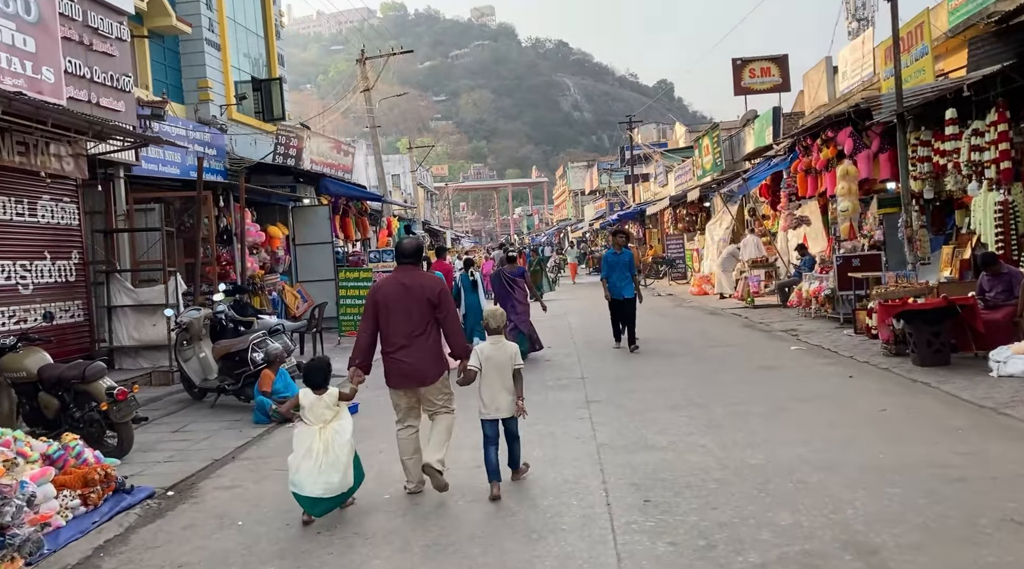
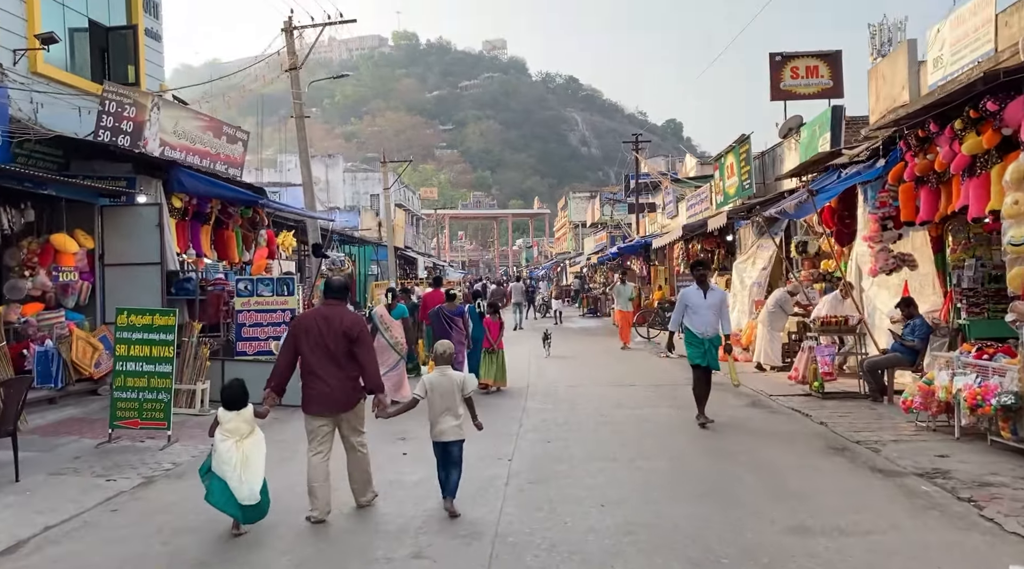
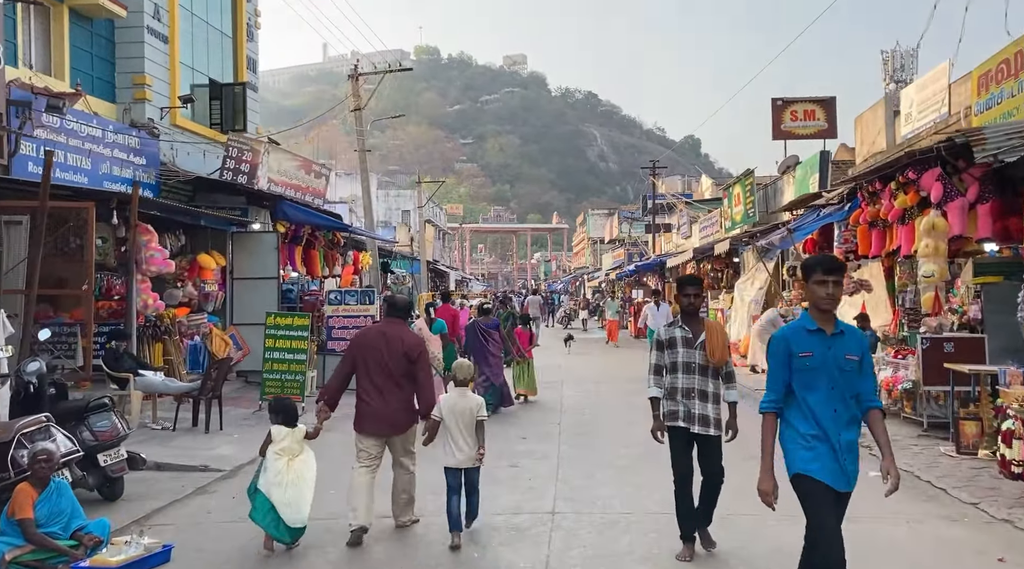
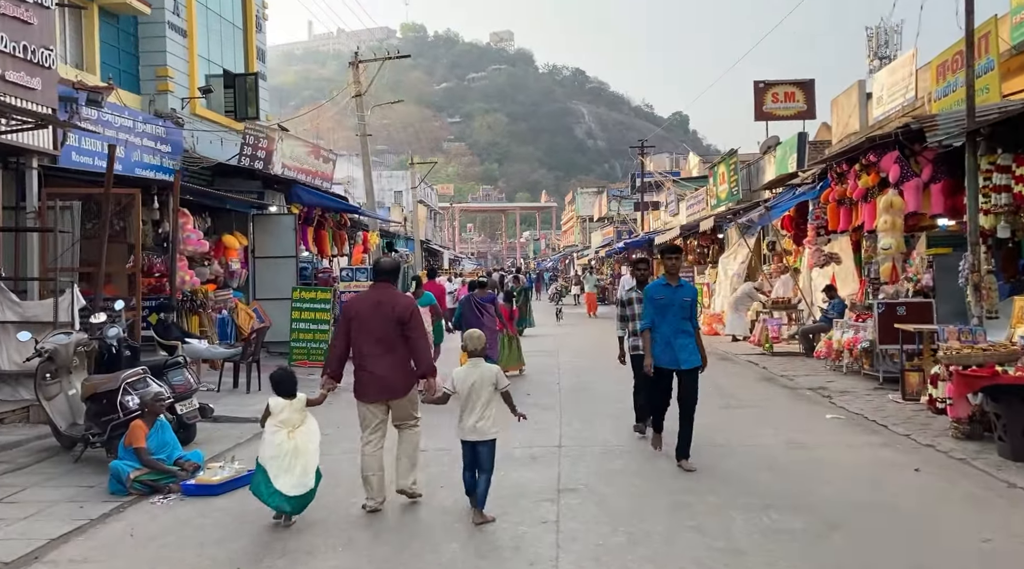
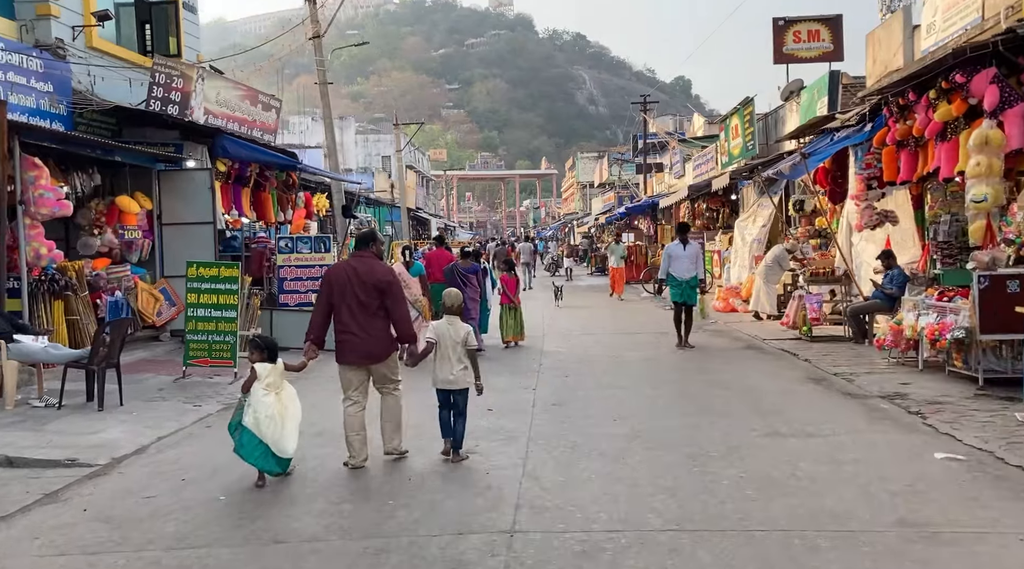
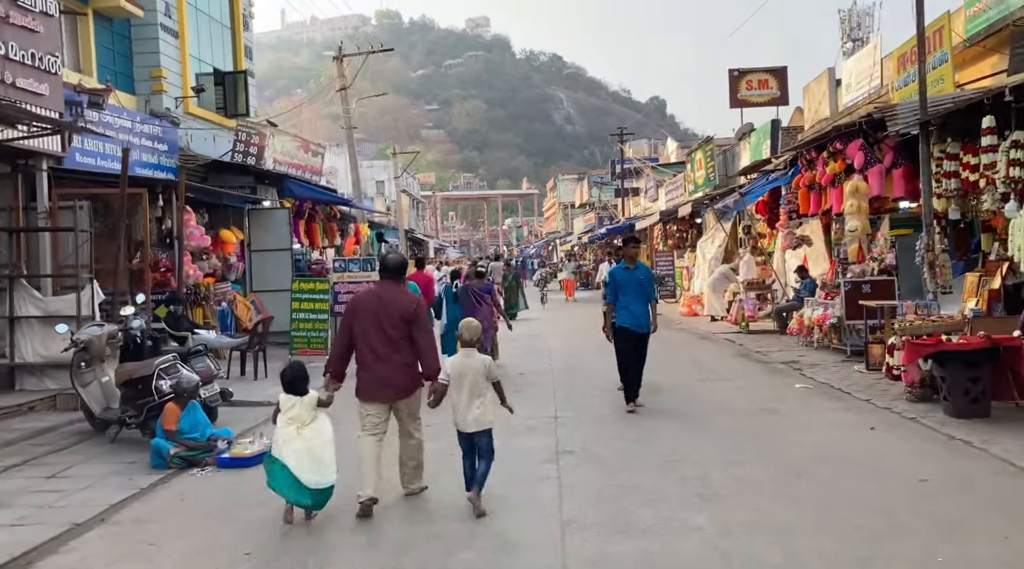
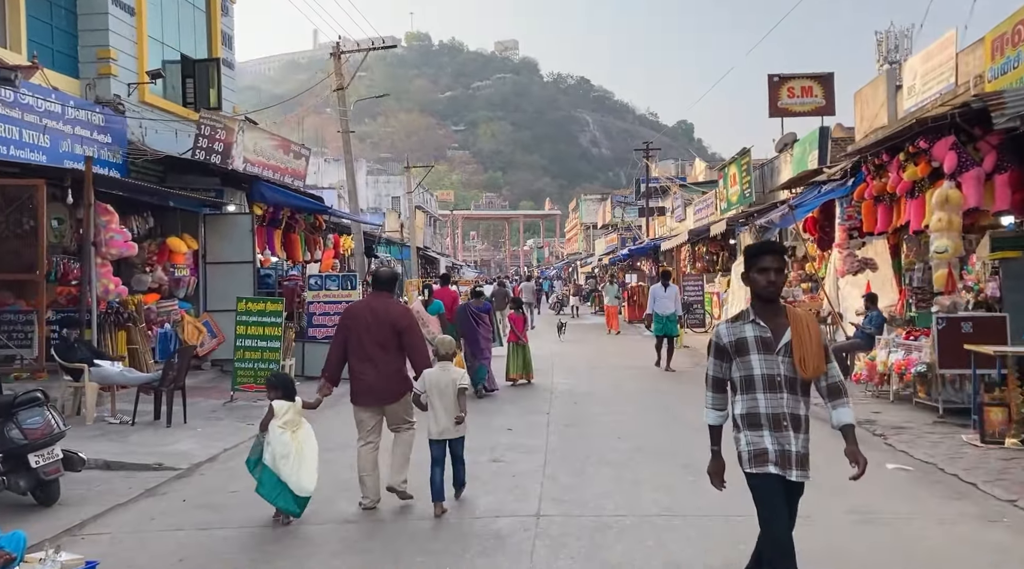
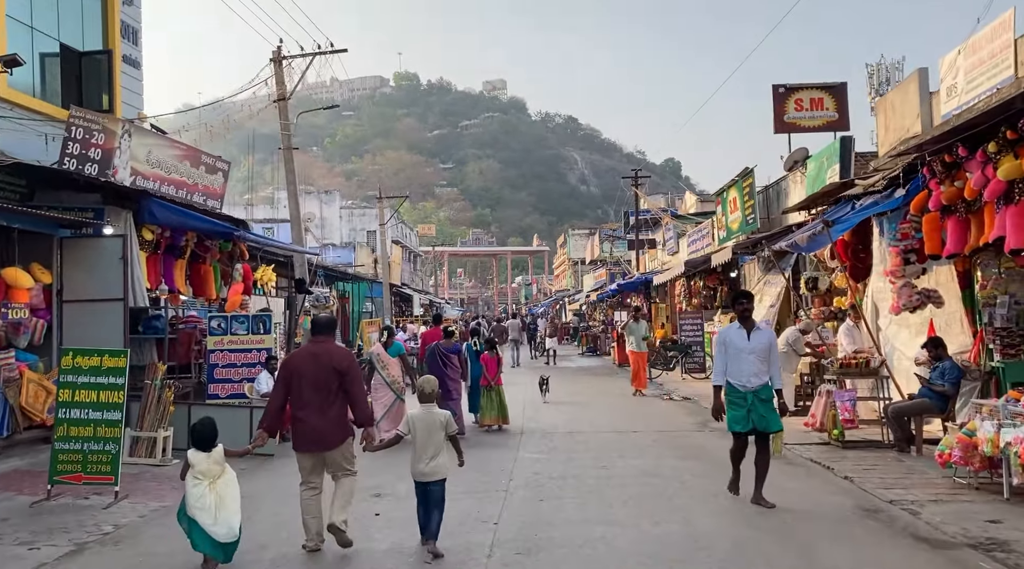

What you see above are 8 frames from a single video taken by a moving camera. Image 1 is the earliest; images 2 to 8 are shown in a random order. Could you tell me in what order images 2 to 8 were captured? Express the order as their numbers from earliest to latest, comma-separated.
6, 4, 3, 7, 5, 2, 8
